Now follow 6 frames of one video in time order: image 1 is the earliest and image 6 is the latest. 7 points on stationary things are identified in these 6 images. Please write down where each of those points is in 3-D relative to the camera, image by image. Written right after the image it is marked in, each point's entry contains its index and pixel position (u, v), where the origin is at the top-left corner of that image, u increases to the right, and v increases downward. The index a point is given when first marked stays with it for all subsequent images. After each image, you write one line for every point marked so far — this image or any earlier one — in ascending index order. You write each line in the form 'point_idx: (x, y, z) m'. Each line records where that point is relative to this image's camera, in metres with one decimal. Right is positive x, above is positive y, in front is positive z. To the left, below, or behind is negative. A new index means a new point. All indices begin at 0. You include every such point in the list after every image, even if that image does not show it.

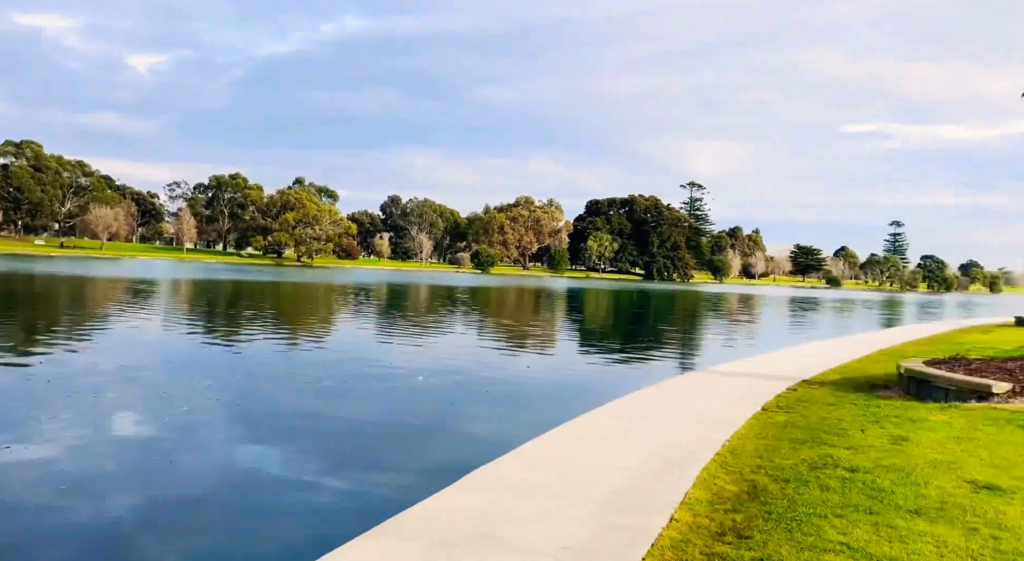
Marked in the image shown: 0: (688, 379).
0: (+2.9, -1.6, +12.5) m
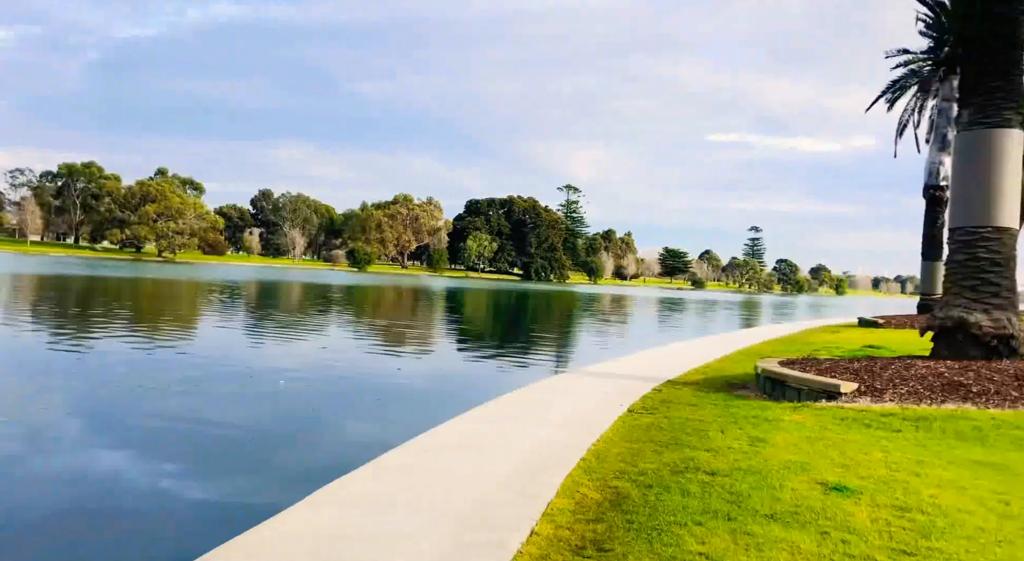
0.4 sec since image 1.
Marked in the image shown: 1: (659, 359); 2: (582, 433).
0: (+0.7, -1.6, +12.4) m
1: (+3.2, -1.7, +16.3) m
2: (+0.8, -1.7, +8.4) m
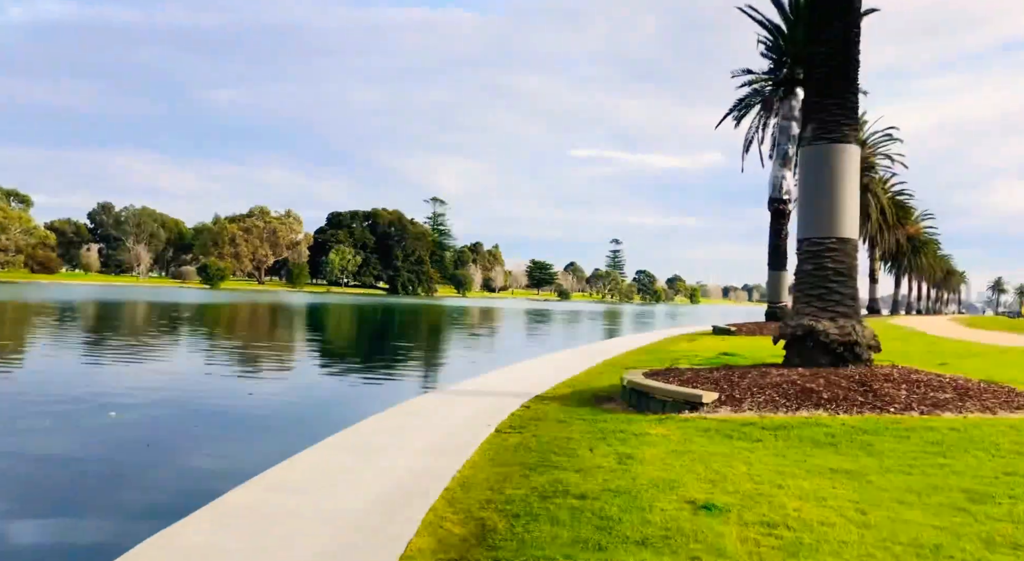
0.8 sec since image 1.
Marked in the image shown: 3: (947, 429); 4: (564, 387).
0: (-1.4, -1.9, +11.9) m
1: (+0.4, -2.0, +16.1) m
2: (-0.7, -1.8, +7.9) m
3: (+4.4, -1.5, +7.7) m
4: (+0.9, -1.9, +13.2) m
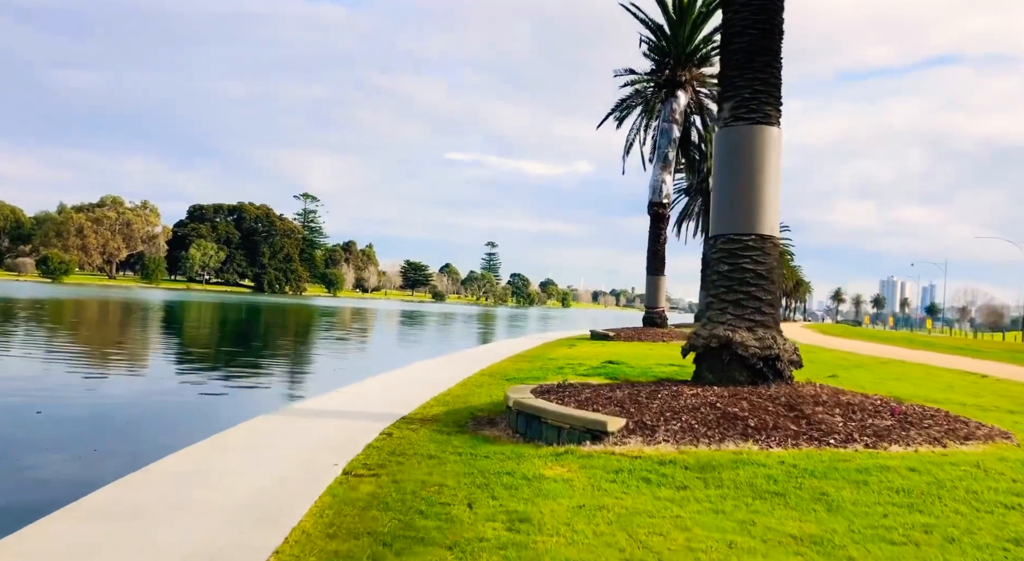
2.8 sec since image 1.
0: (-3.2, -1.8, +9.4) m
1: (-2.1, -1.9, +13.9) m
2: (-1.8, -1.8, +5.6) m
3: (+3.3, -1.6, +6.3) m
4: (-1.1, -1.8, +11.2) m
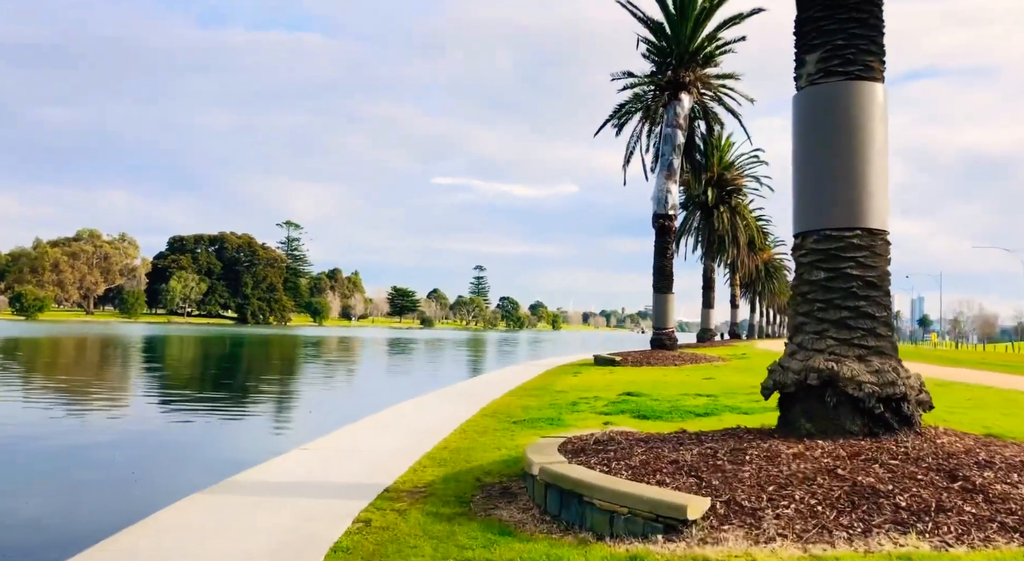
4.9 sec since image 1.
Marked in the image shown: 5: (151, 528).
0: (-3.0, -2.1, +6.9) m
1: (-2.0, -2.3, +11.4) m
2: (-1.5, -1.9, +3.1) m
3: (+3.5, -1.6, +3.9) m
4: (-0.9, -2.1, +8.6) m
5: (-3.0, -2.1, +6.4) m
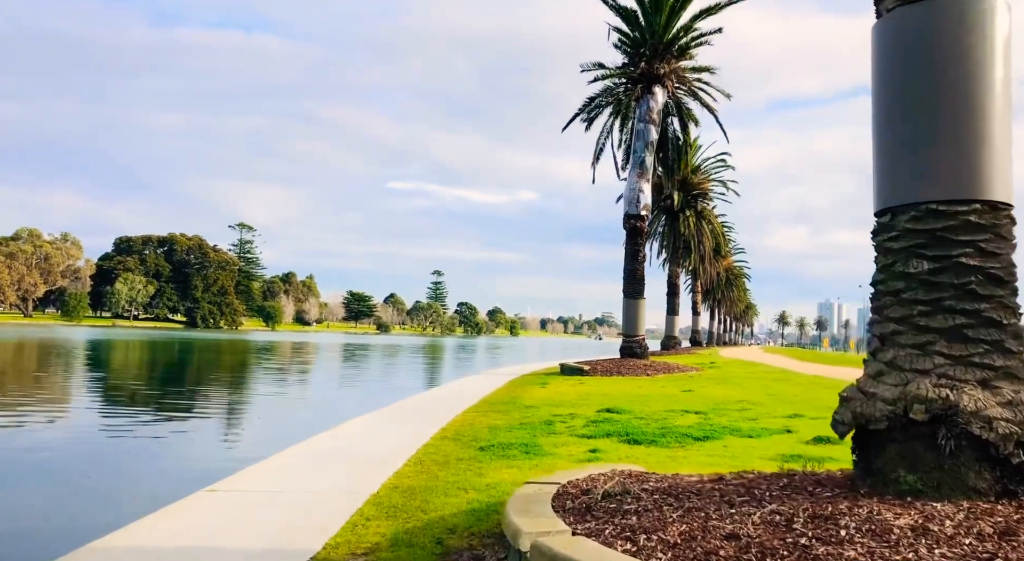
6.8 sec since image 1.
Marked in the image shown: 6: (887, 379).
0: (-3.1, -2.0, +4.7) m
1: (-2.4, -2.3, +9.2) m
2: (-1.5, -1.8, +1.0) m
3: (+3.5, -1.5, +2.0) m
4: (-1.2, -2.0, +6.5) m
5: (-3.1, -2.0, +4.1) m
6: (+2.4, -0.6, +4.8) m
